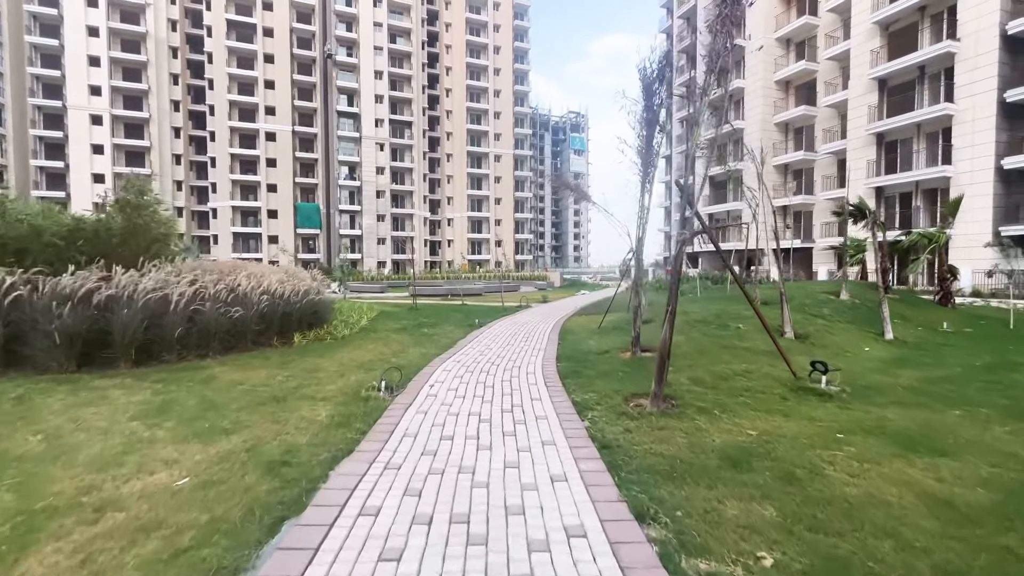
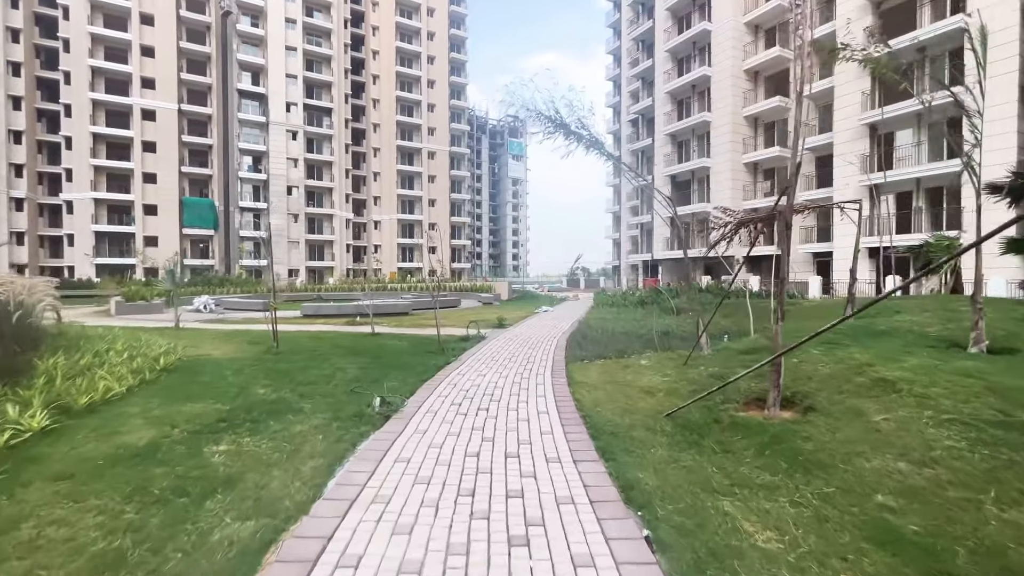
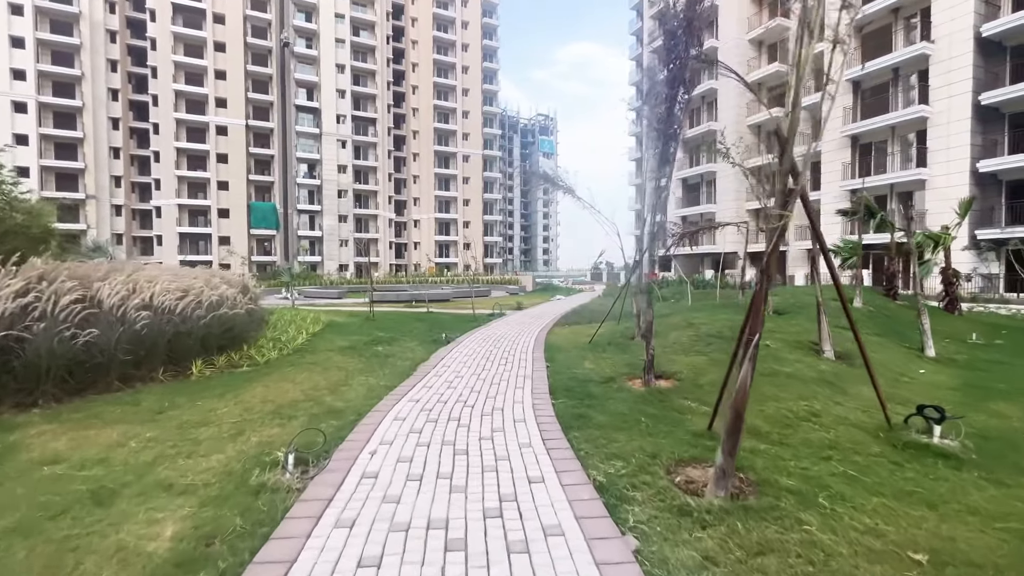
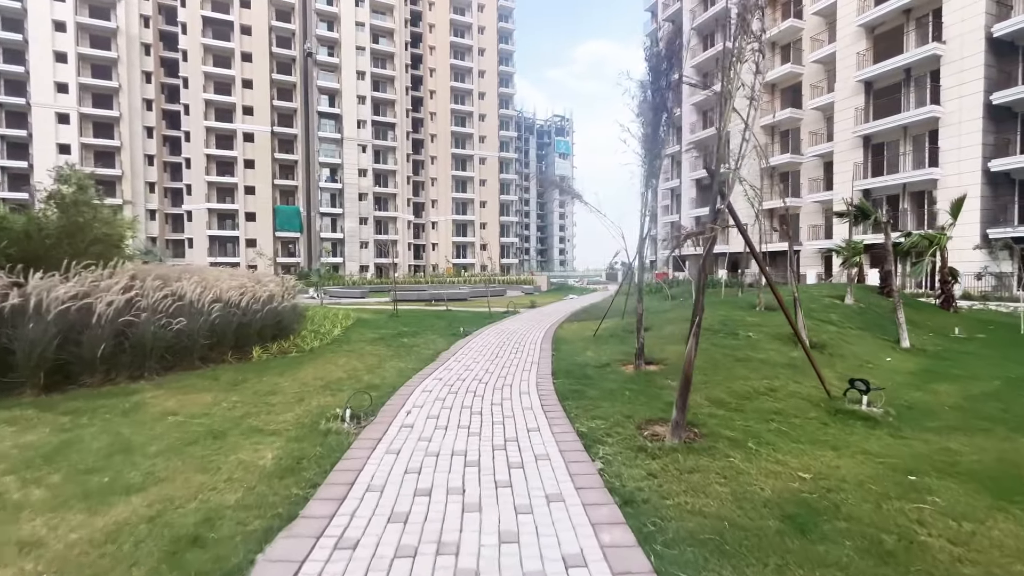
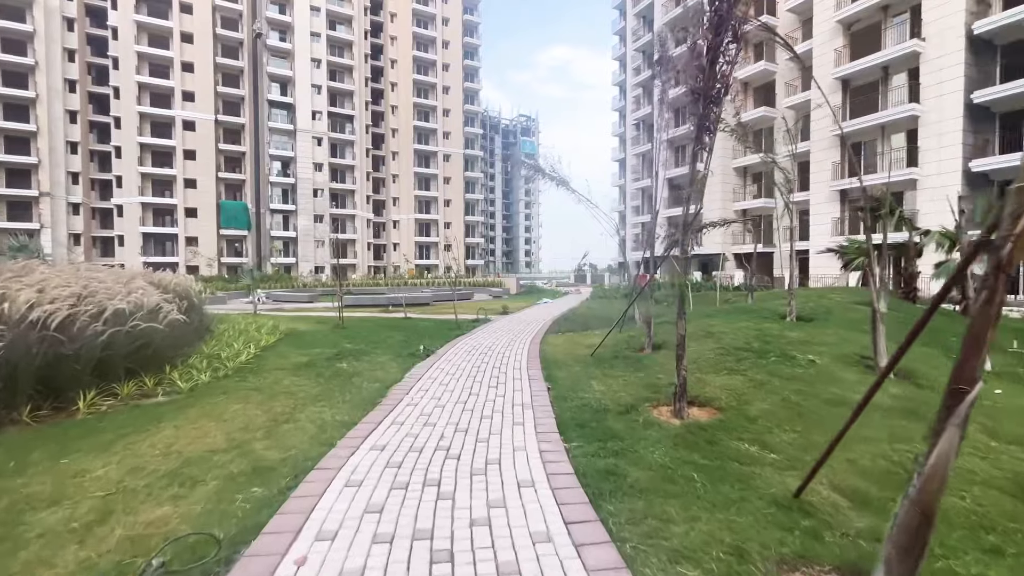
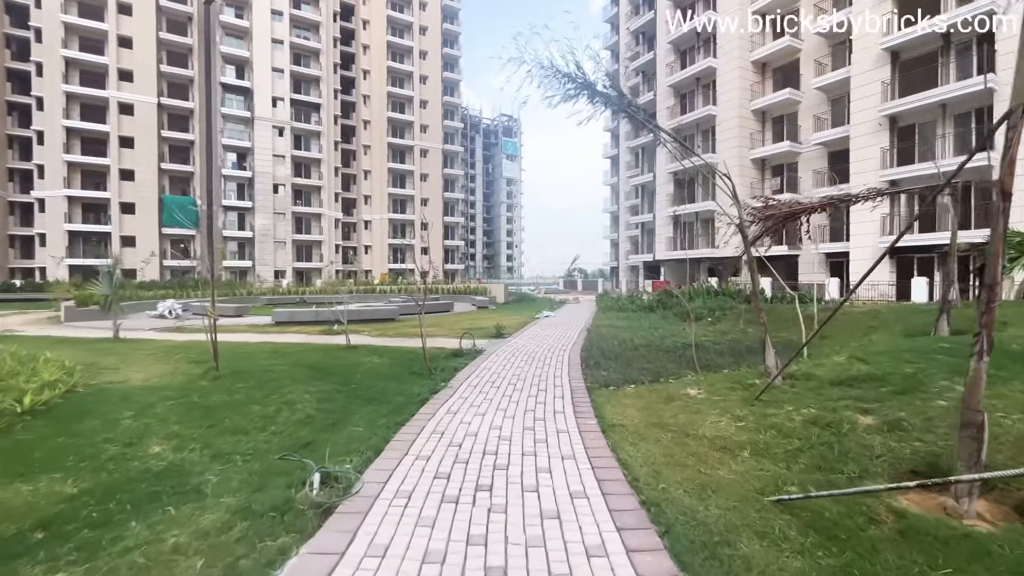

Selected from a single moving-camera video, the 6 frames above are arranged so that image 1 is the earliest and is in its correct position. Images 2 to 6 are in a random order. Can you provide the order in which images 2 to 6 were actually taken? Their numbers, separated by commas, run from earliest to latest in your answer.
4, 3, 5, 2, 6
